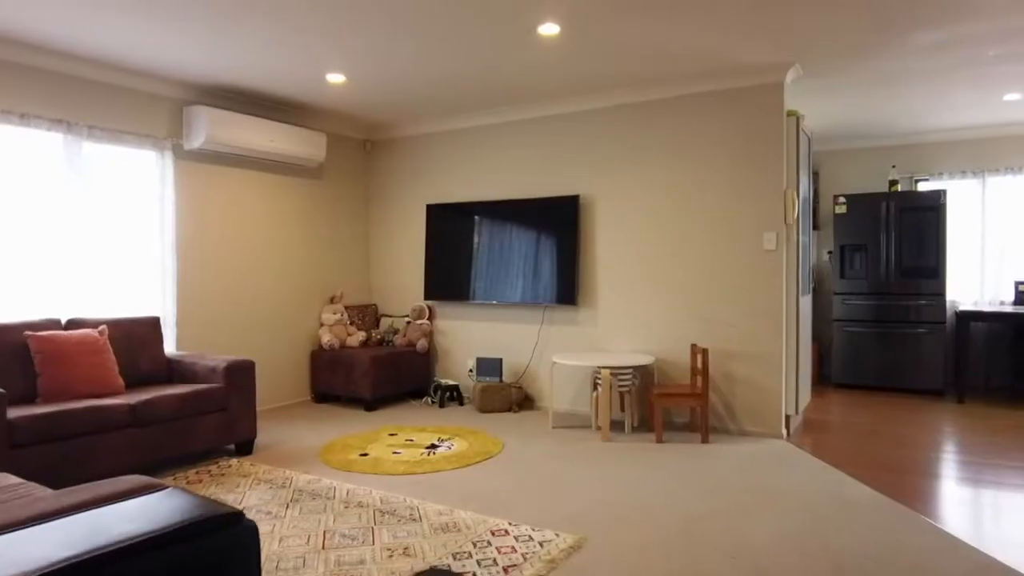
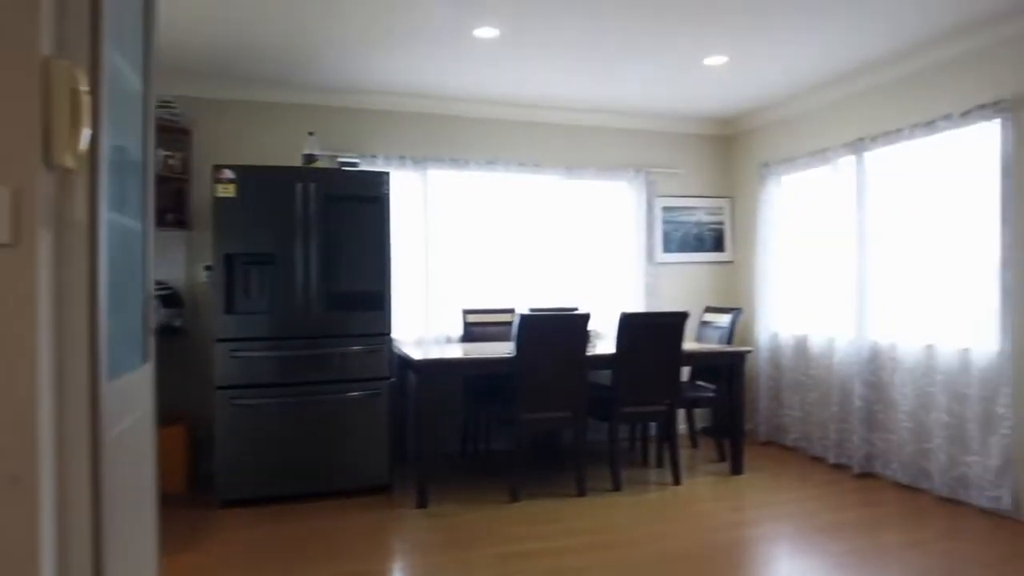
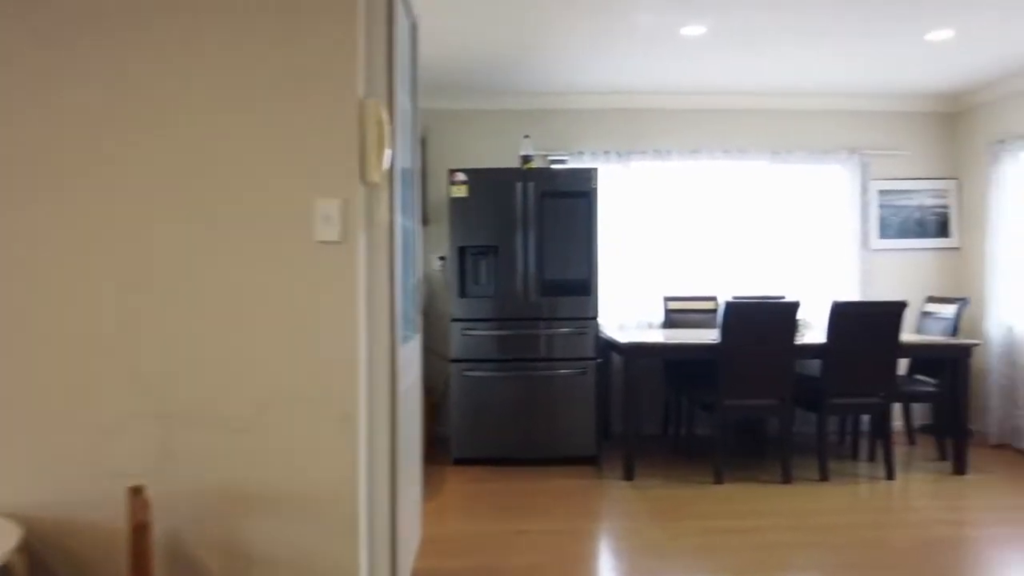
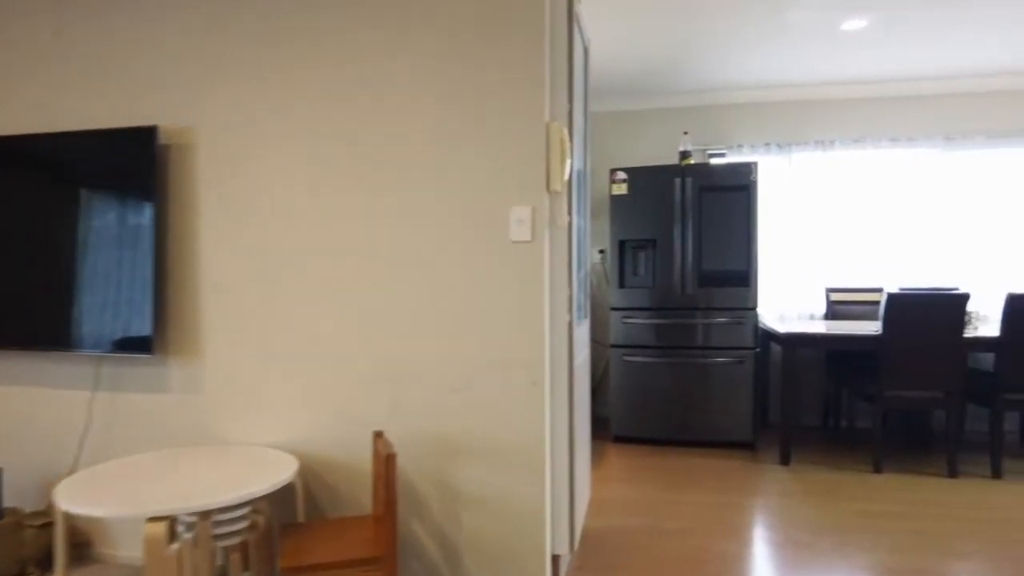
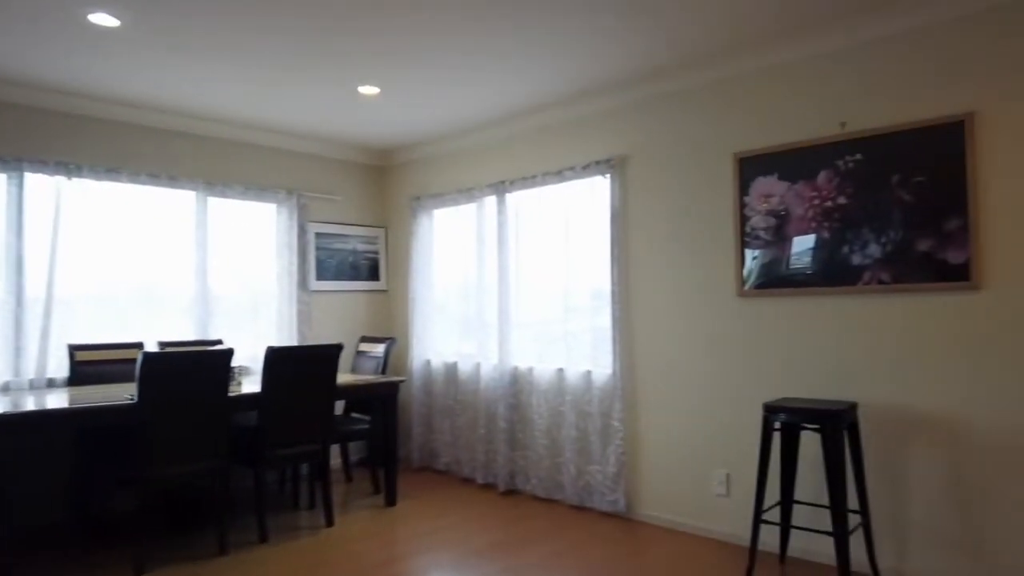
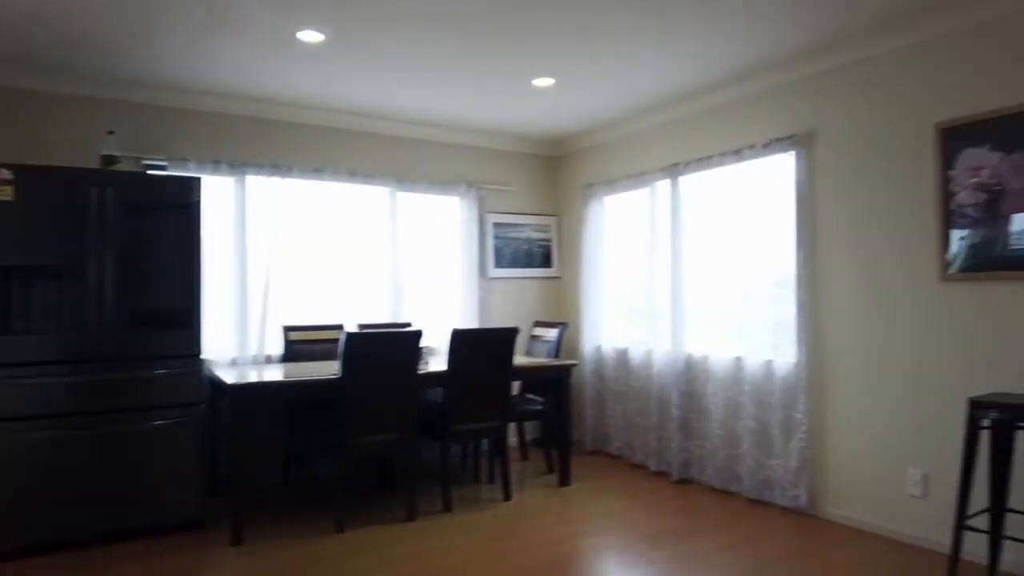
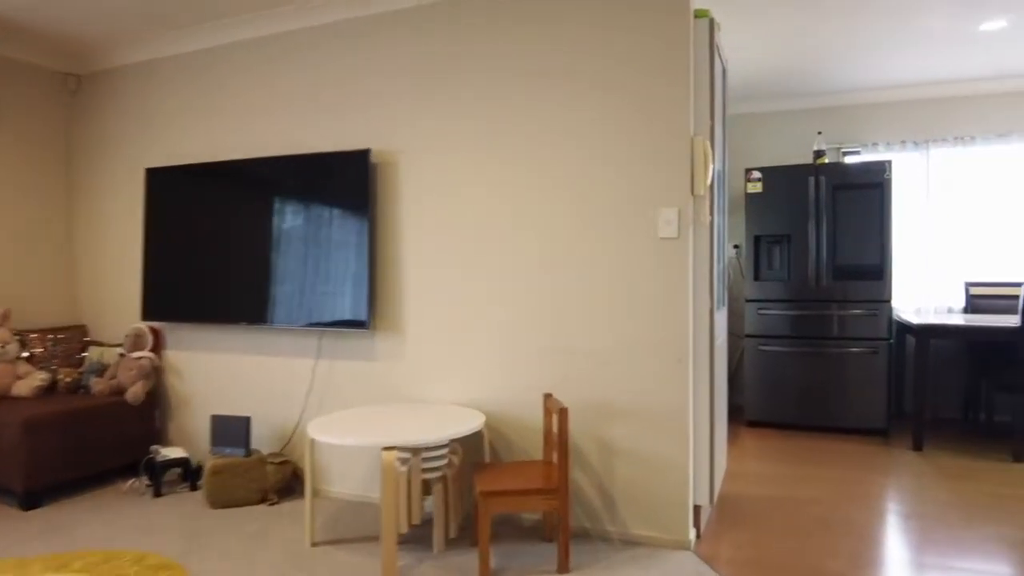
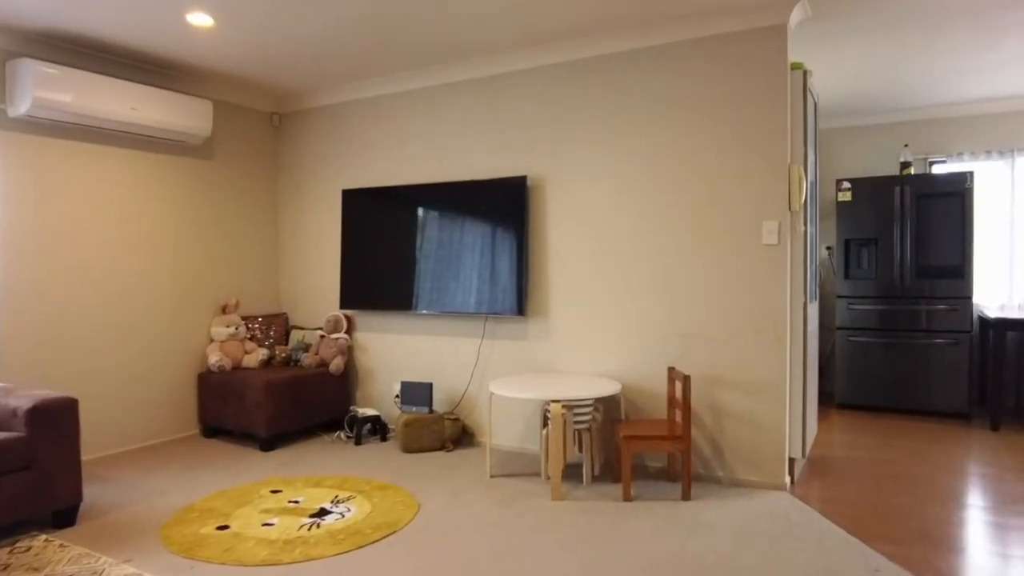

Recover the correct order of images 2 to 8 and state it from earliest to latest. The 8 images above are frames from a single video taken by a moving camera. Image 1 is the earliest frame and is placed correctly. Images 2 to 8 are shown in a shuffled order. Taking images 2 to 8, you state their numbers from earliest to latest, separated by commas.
8, 7, 4, 3, 2, 6, 5
